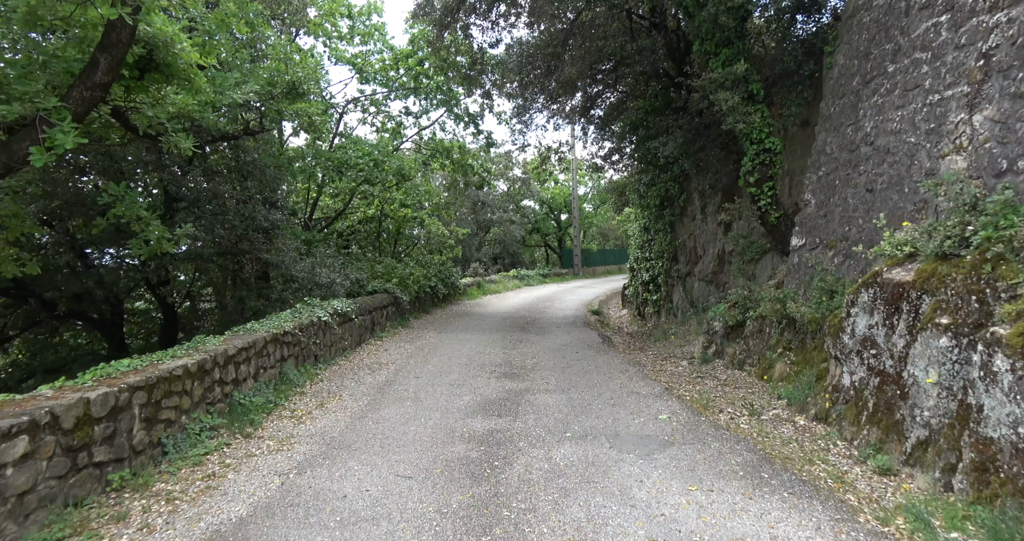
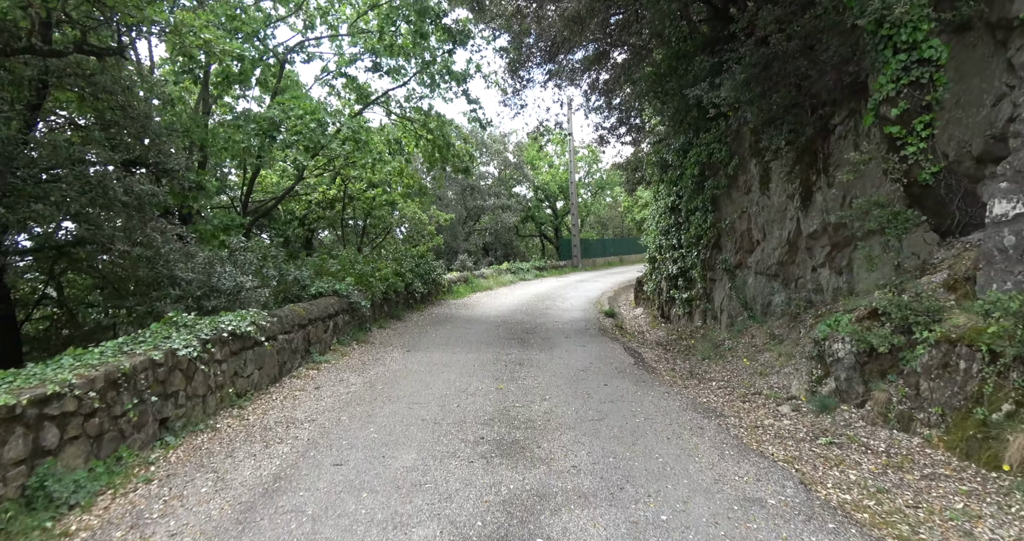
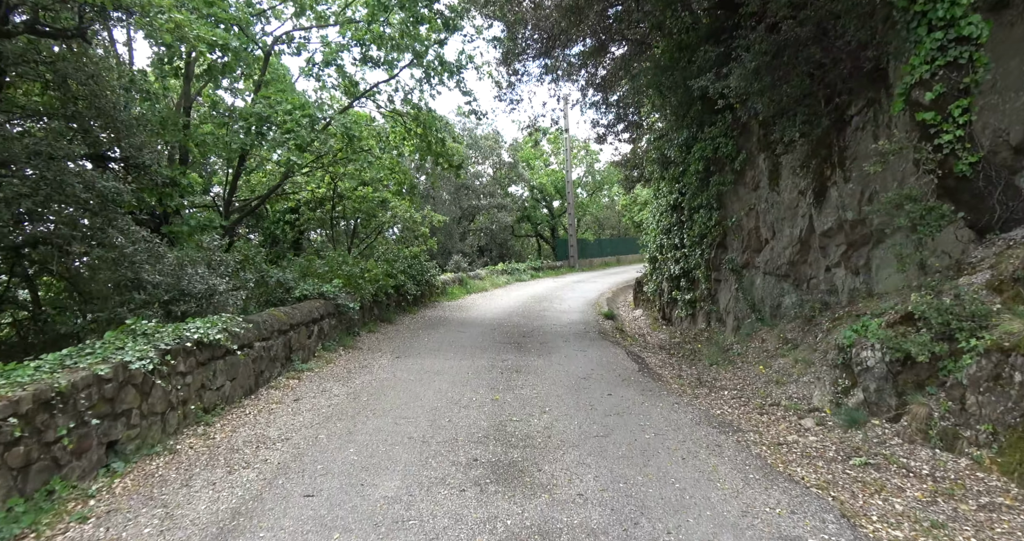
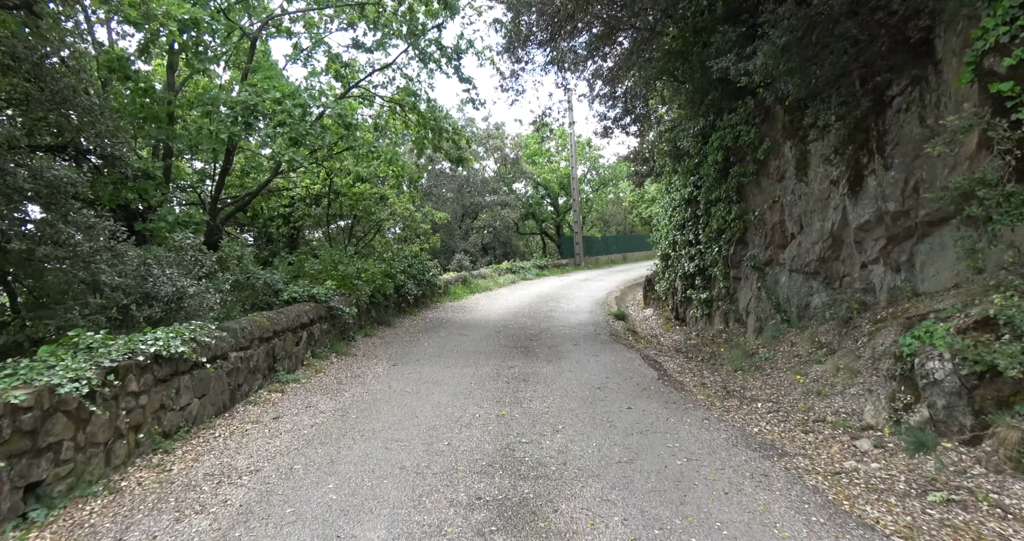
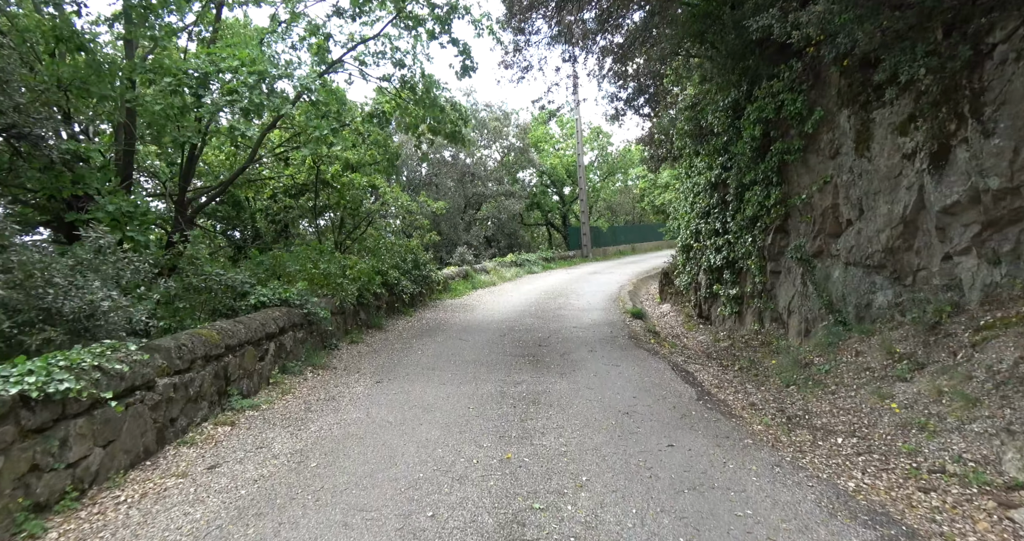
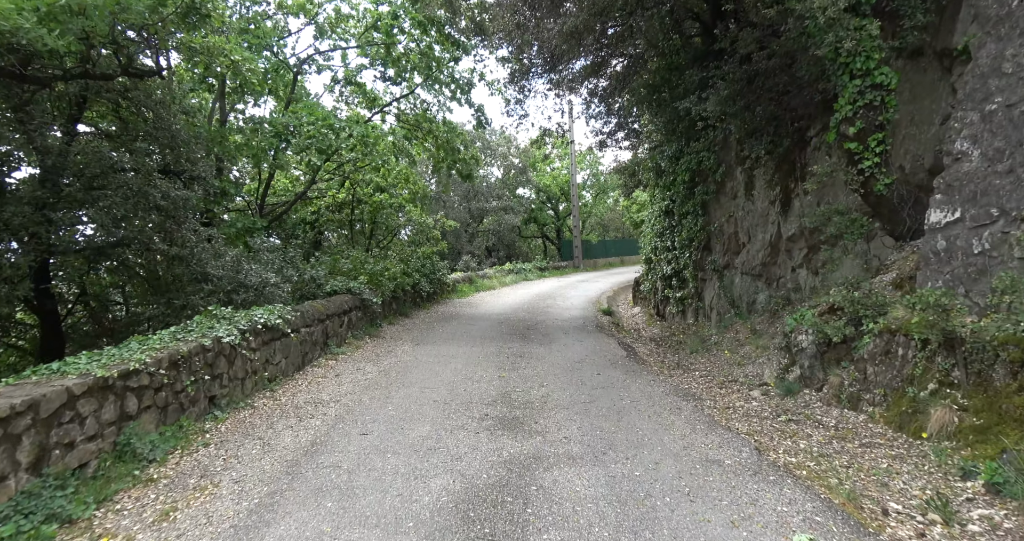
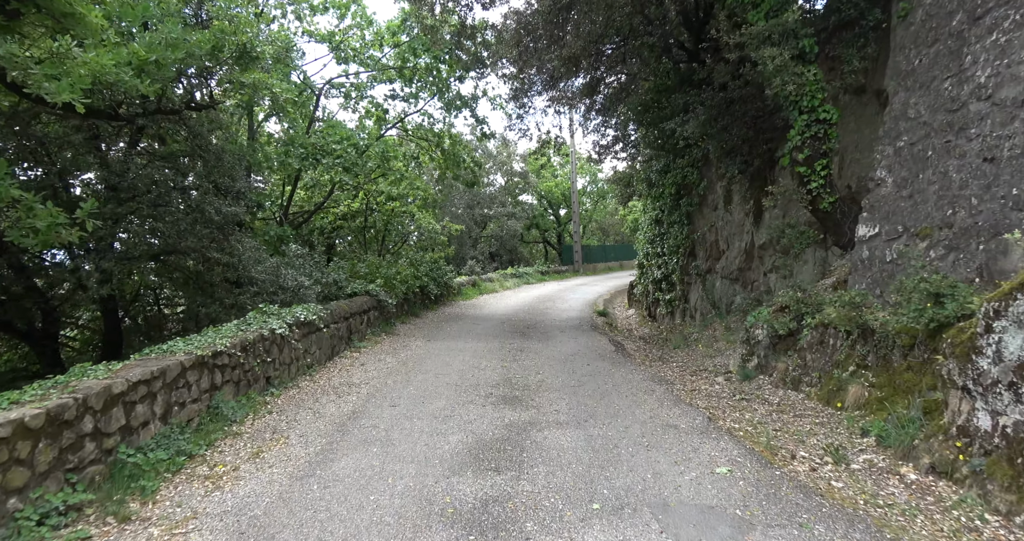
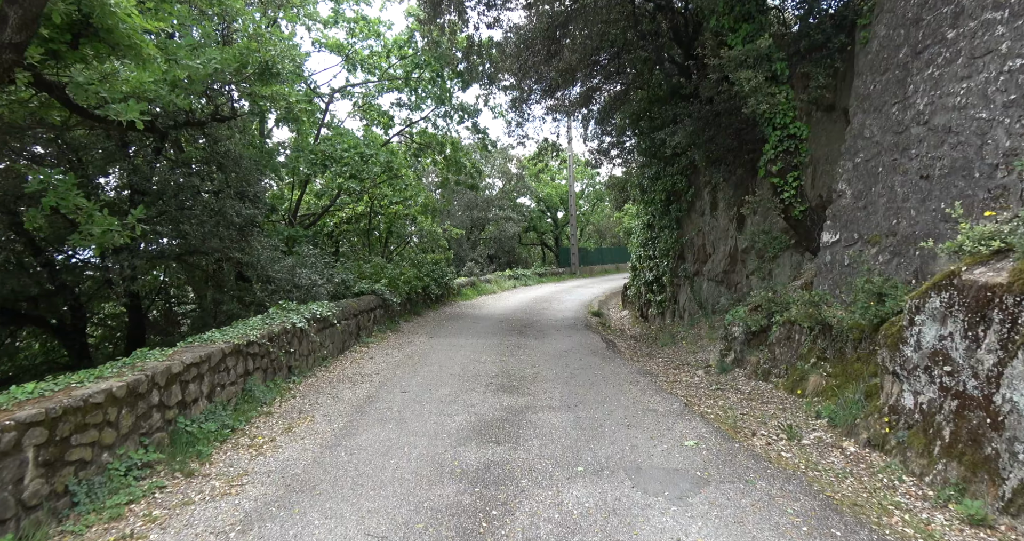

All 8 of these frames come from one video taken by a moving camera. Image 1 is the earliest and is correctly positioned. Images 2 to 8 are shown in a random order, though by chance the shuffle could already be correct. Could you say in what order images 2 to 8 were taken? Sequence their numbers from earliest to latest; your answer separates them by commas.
8, 7, 6, 2, 3, 4, 5
